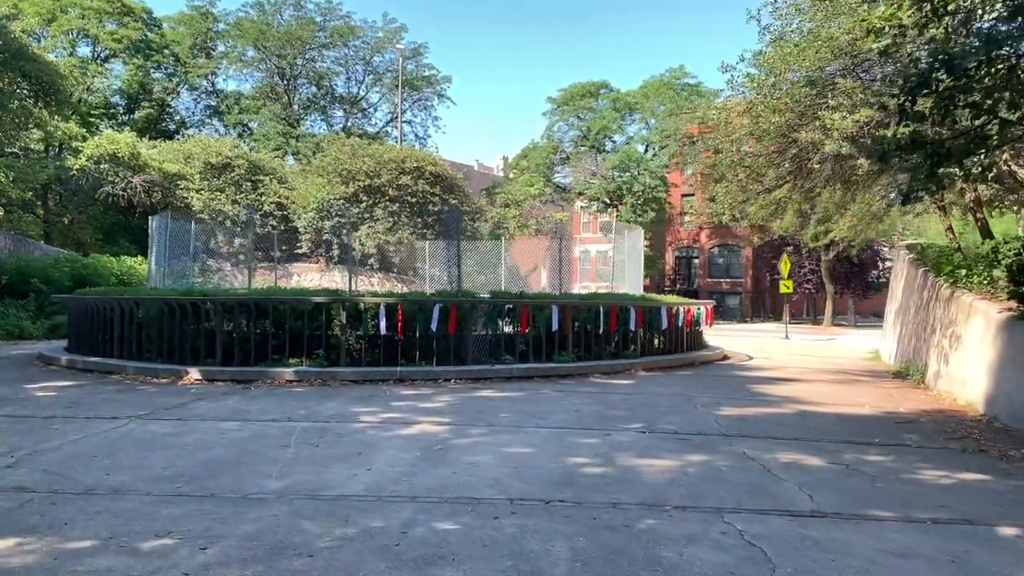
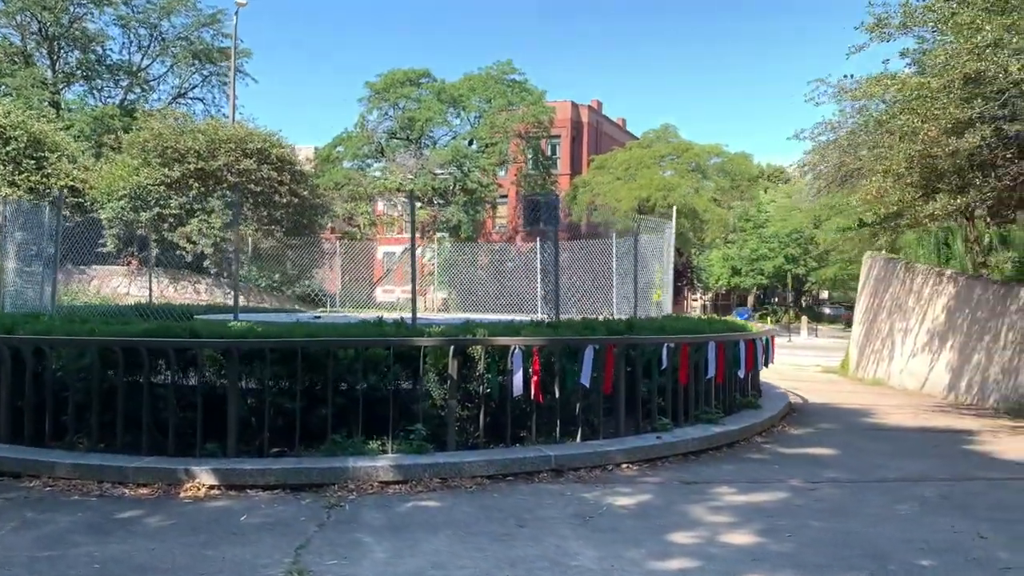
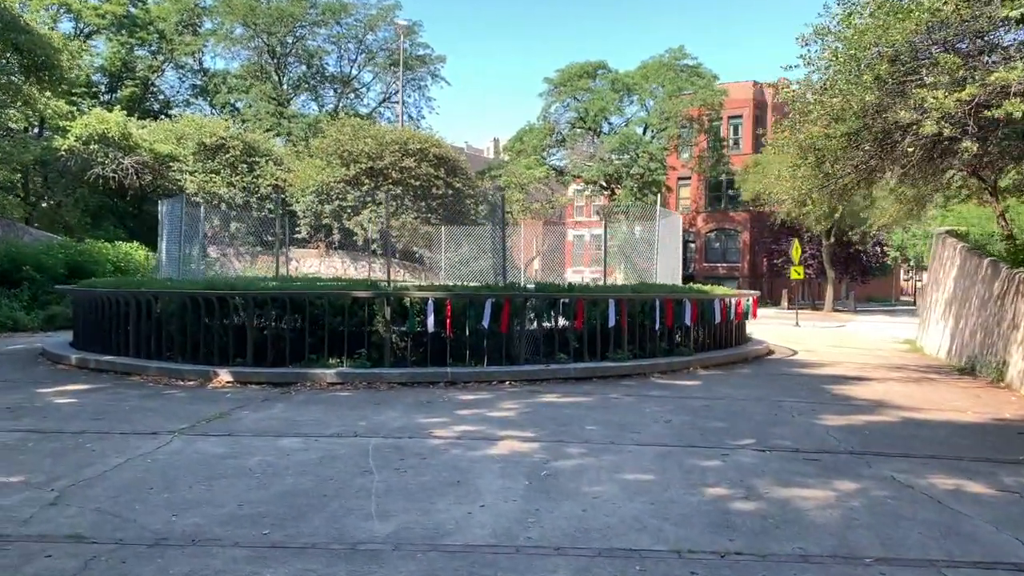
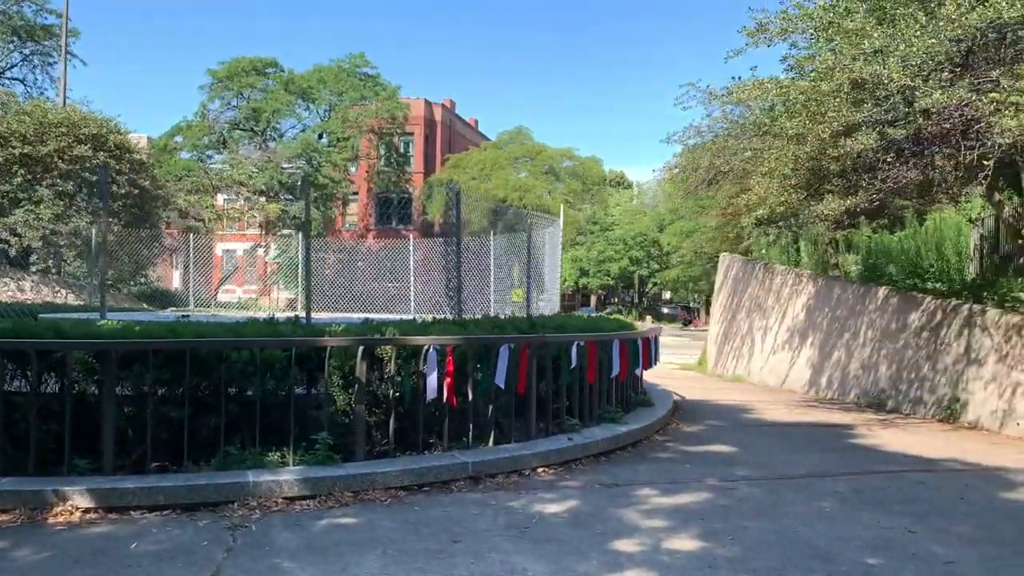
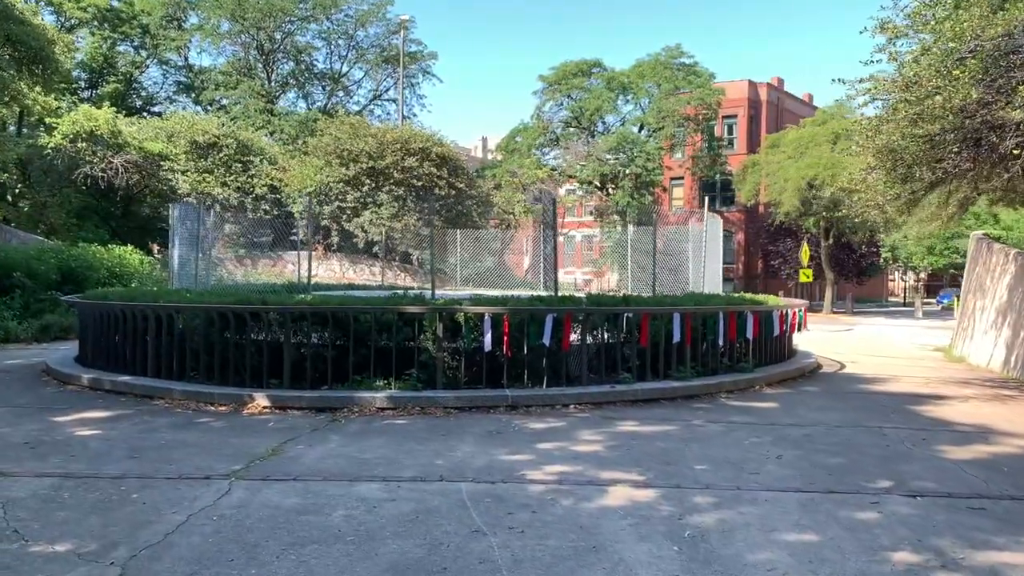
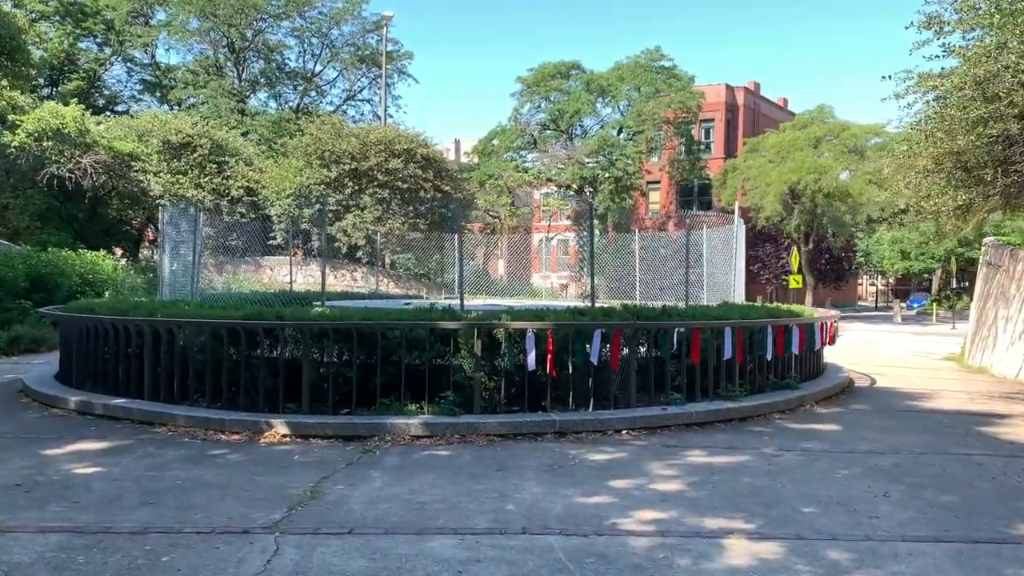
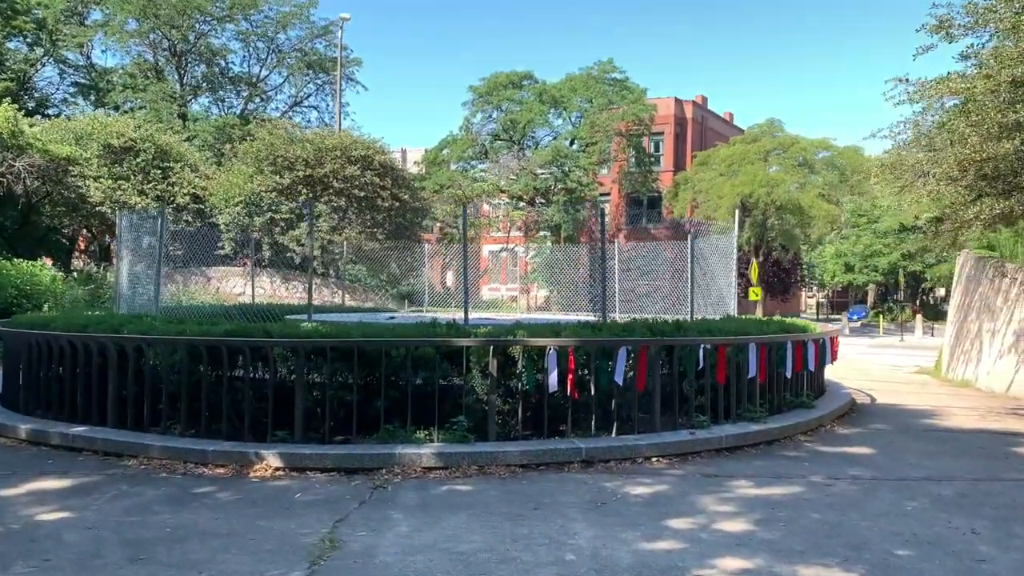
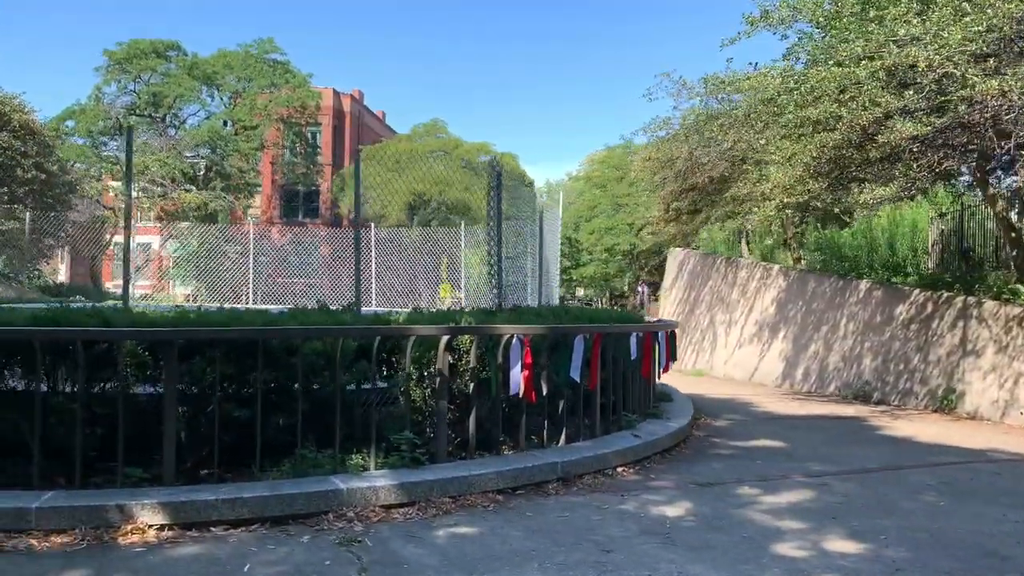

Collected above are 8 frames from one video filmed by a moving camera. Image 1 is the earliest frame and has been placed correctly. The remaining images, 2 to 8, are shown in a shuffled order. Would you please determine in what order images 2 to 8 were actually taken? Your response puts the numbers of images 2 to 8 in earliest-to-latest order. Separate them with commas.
3, 5, 6, 7, 2, 4, 8
